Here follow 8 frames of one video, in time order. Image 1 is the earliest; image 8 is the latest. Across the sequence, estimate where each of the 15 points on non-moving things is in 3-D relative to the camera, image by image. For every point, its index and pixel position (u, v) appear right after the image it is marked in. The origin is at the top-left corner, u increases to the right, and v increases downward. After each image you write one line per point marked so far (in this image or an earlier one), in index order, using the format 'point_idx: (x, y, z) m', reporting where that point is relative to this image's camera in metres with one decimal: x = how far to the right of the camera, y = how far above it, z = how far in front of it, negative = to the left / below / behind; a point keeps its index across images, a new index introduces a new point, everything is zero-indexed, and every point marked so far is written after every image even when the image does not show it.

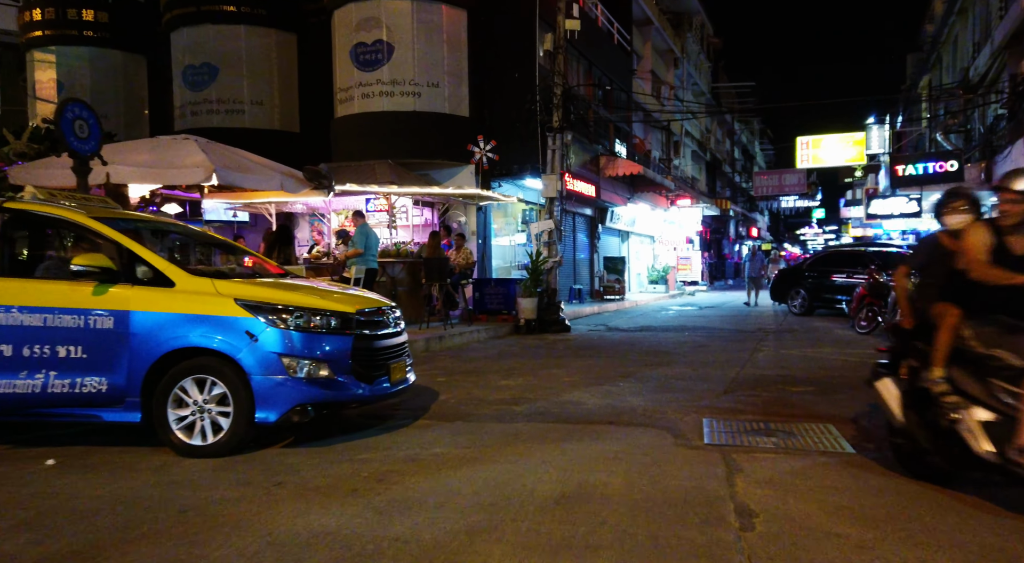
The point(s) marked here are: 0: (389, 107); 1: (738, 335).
0: (-2.4, +3.4, +16.8) m
1: (+4.2, -1.0, +16.0) m
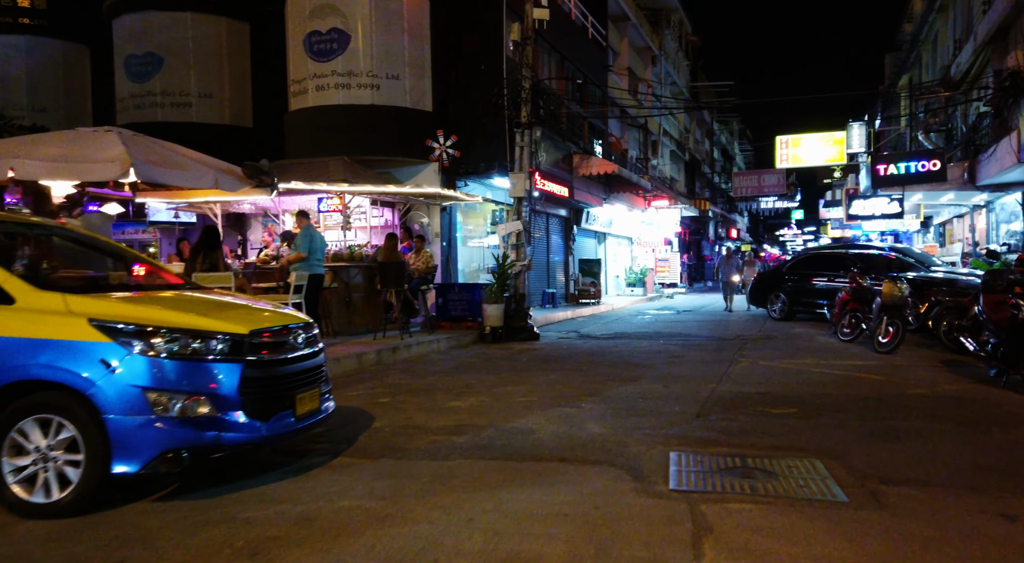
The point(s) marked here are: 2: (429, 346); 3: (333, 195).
0: (-3.1, +3.3, +15.8) m
1: (+3.6, -1.1, +15.1) m
2: (-1.3, -1.0, +13.7) m
3: (-3.1, +1.5, +14.6) m
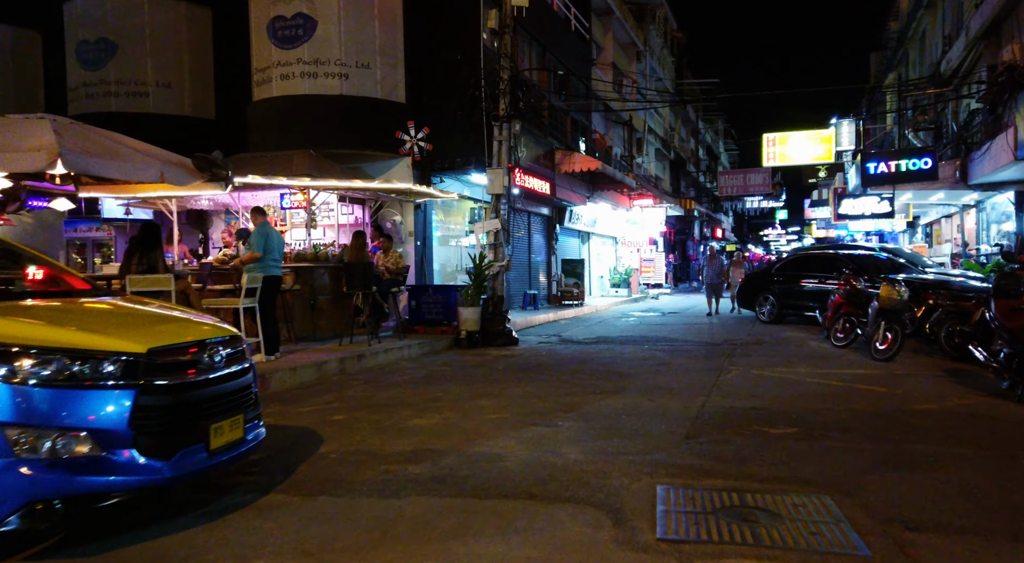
0: (-3.5, +3.3, +14.9) m
1: (+3.2, -1.1, +14.3) m
2: (-1.7, -1.0, +12.8) m
3: (-3.5, +1.5, +13.7) m
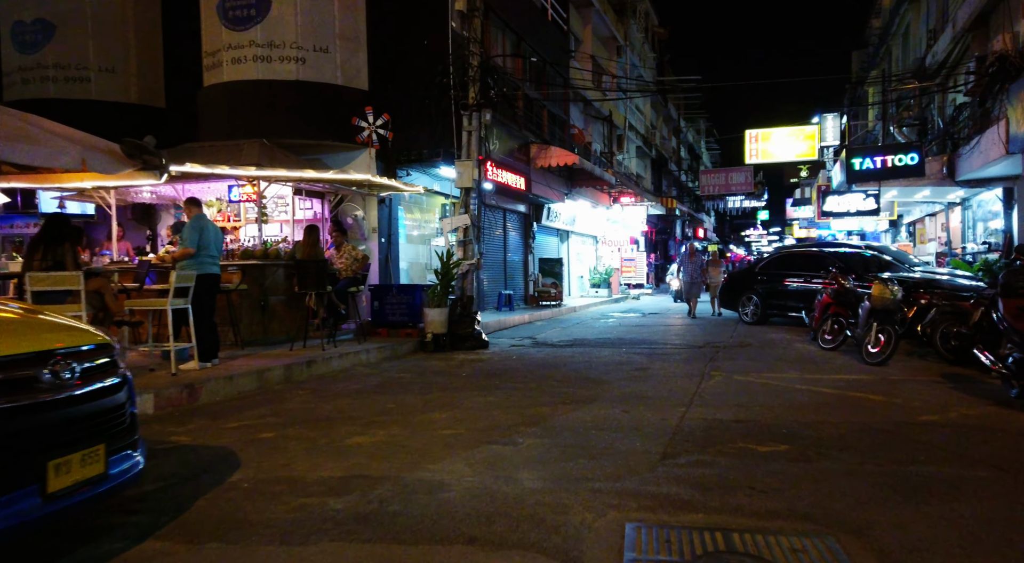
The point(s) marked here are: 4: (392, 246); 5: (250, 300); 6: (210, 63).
0: (-4.0, +3.3, +13.9) m
1: (+2.7, -1.1, +13.4) m
2: (-2.2, -1.0, +11.9) m
3: (-4.0, +1.5, +12.7) m
4: (-2.2, +0.7, +15.9) m
5: (-3.7, -0.3, +12.1) m
6: (-5.0, +3.6, +14.2) m
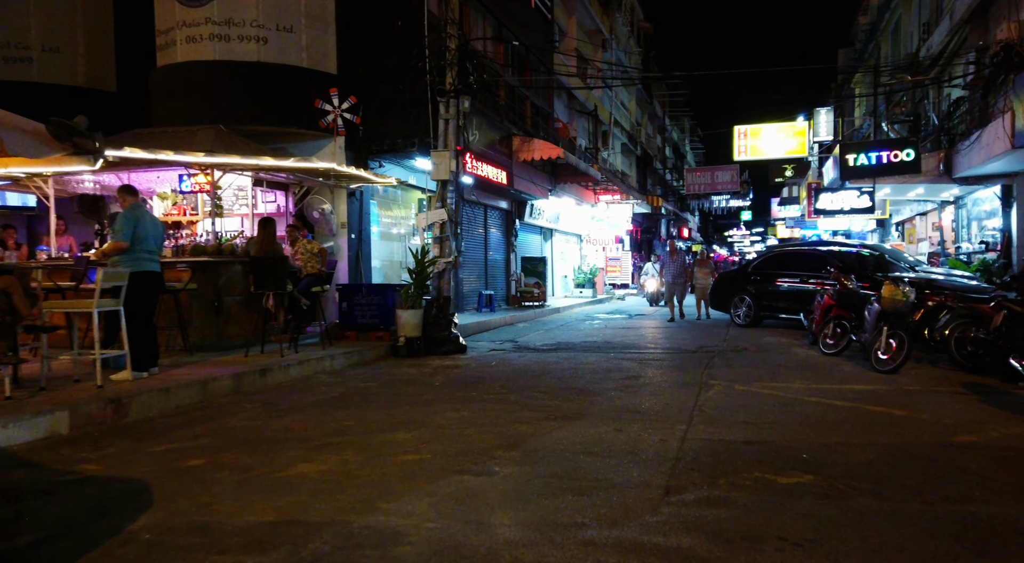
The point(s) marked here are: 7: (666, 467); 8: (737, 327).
0: (-4.3, +3.3, +12.7) m
1: (+2.4, -1.1, +12.4) m
2: (-2.4, -1.0, +10.8) m
3: (-4.2, +1.5, +11.6) m
4: (-2.6, +0.7, +14.8) m
5: (-4.0, -0.2, +10.9) m
6: (-5.3, +3.6, +13.1) m
7: (+1.0, -1.2, +5.6) m
8: (+4.7, -0.9, +17.7) m
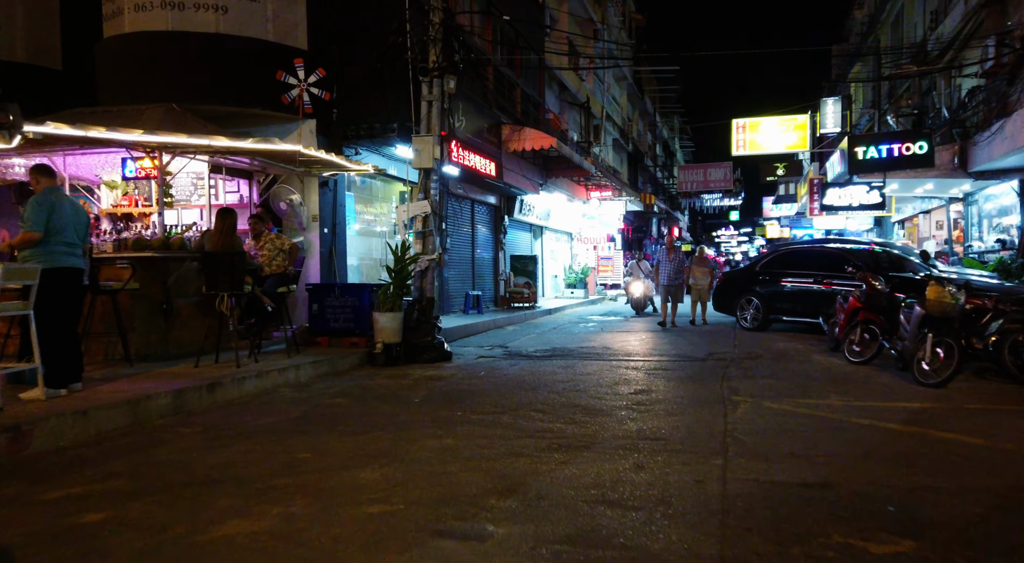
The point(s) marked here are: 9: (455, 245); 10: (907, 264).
0: (-4.4, +3.4, +11.3) m
1: (+2.3, -1.1, +11.1) m
2: (-2.5, -1.0, +9.3) m
3: (-4.3, +1.5, +10.1) m
4: (-2.7, +0.7, +13.4) m
5: (-4.1, -0.2, +9.5) m
6: (-5.4, +3.7, +11.6) m
7: (+1.0, -1.2, +4.2) m
8: (+4.5, -0.9, +16.4) m
9: (-1.2, +0.8, +18.7) m
10: (+6.5, +0.3, +14.0) m
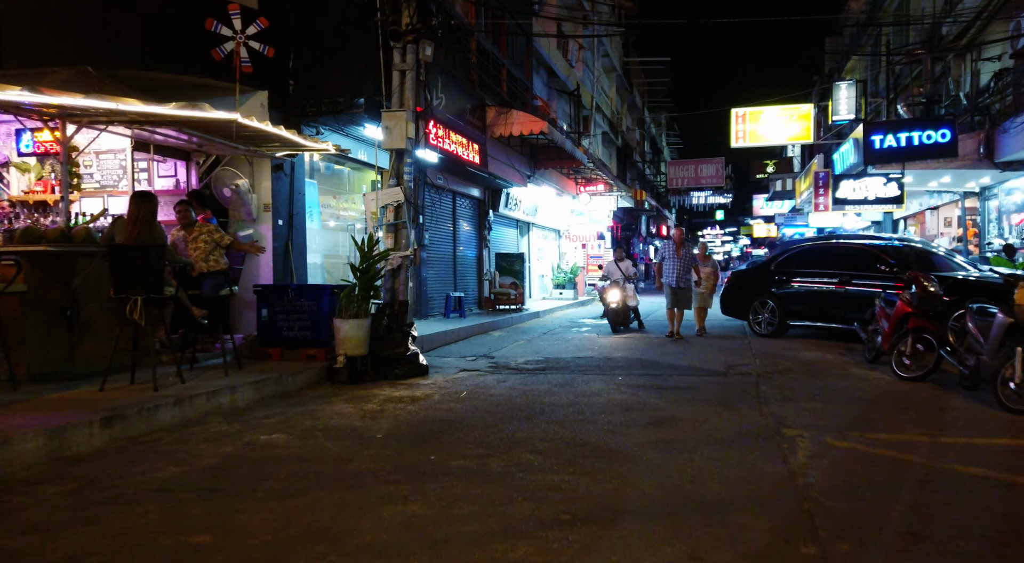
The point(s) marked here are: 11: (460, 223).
0: (-4.5, +3.3, +9.3) m
1: (+2.1, -1.1, +9.2) m
2: (-2.6, -1.0, +7.4) m
3: (-4.5, +1.5, +8.2) m
4: (-2.9, +0.7, +11.5) m
5: (-4.2, -0.2, +7.5) m
6: (-5.6, +3.6, +9.6) m
7: (+1.0, -1.2, +2.4) m
8: (+4.2, -0.9, +14.6) m
9: (-1.5, +0.8, +16.8) m
10: (+6.3, +0.3, +12.3) m
11: (-1.1, +1.3, +18.6) m
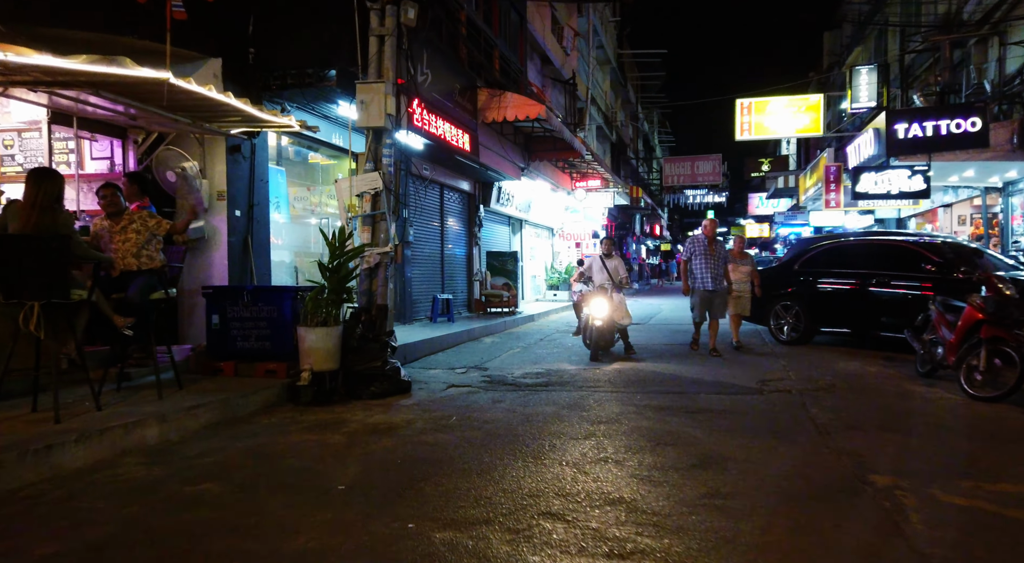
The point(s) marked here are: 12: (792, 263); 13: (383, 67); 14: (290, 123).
0: (-4.5, +3.3, +7.7) m
1: (+2.1, -1.1, +7.7) m
2: (-2.6, -1.0, +5.8) m
3: (-4.4, +1.5, +6.5) m
4: (-2.9, +0.7, +9.8) m
5: (-4.2, -0.2, +5.9) m
6: (-5.6, +3.6, +7.9) m
7: (+1.1, -1.2, +0.8) m
8: (+4.2, -1.0, +13.1) m
9: (-1.6, +0.8, +15.2) m
10: (+6.3, +0.3, +10.7) m
11: (-1.3, +1.3, +17.0) m
12: (+4.4, +0.3, +13.1) m
13: (-1.4, +2.3, +8.8) m
14: (-2.4, +1.6, +8.9) m
